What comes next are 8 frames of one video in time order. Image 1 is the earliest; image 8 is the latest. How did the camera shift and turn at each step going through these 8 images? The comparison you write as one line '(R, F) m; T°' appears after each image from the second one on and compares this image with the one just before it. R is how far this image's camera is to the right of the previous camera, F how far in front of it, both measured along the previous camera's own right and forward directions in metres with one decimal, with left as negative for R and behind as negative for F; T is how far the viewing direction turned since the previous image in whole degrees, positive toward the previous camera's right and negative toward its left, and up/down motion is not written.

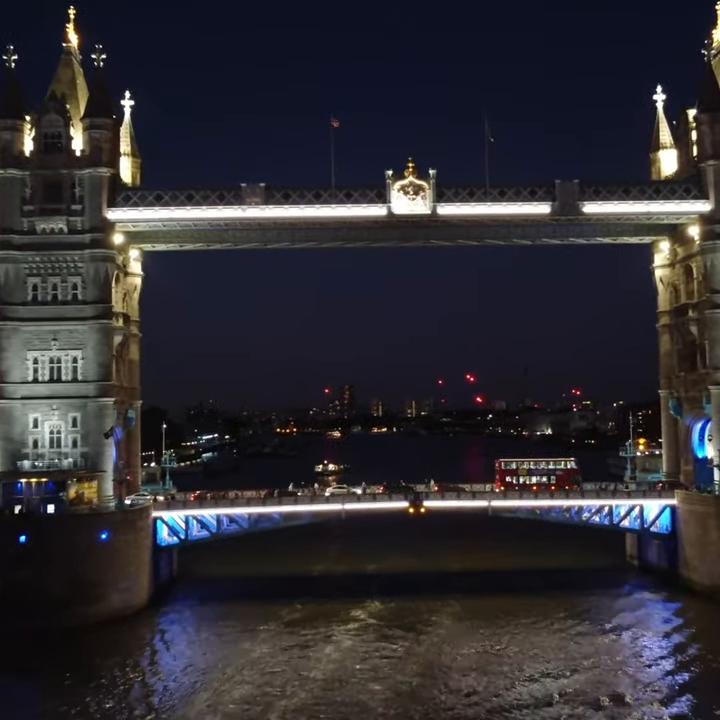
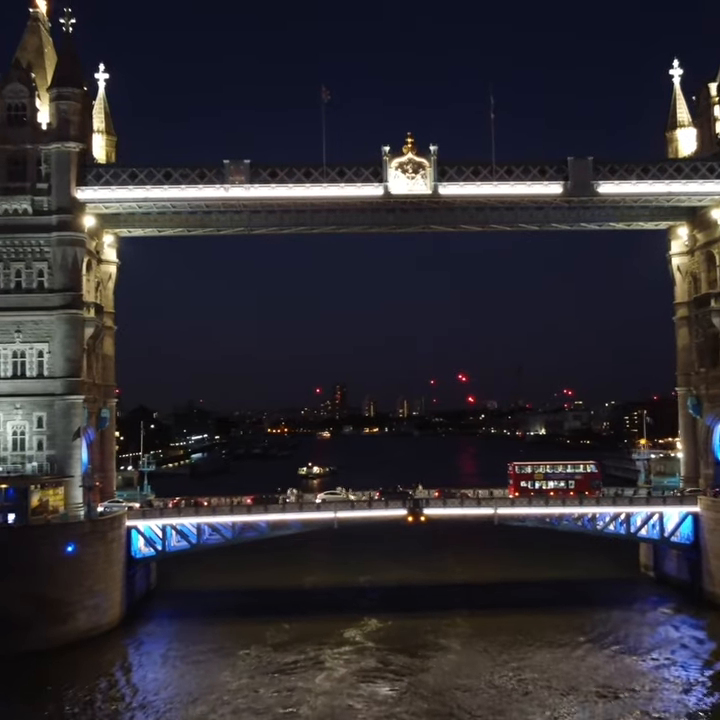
(-0.1, +3.4) m; +1°
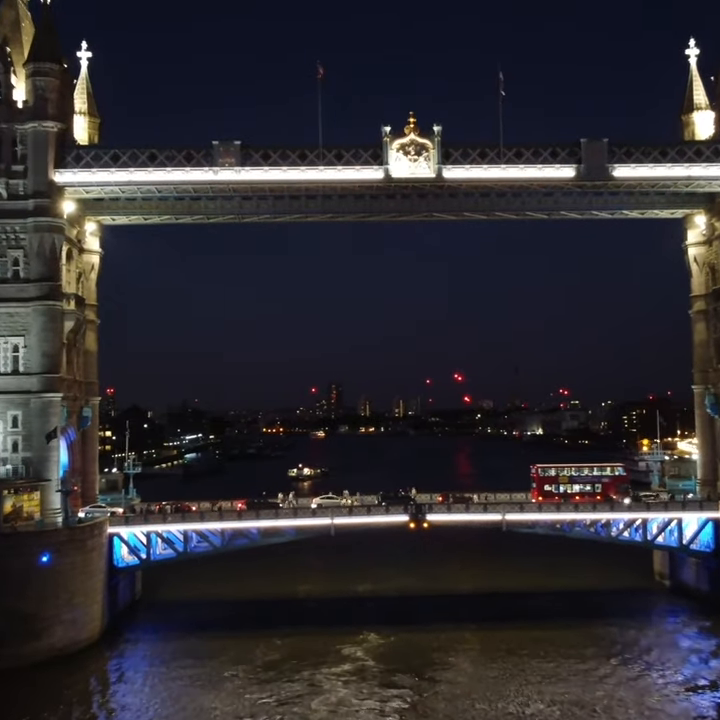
(-0.1, +2.3) m; 0°
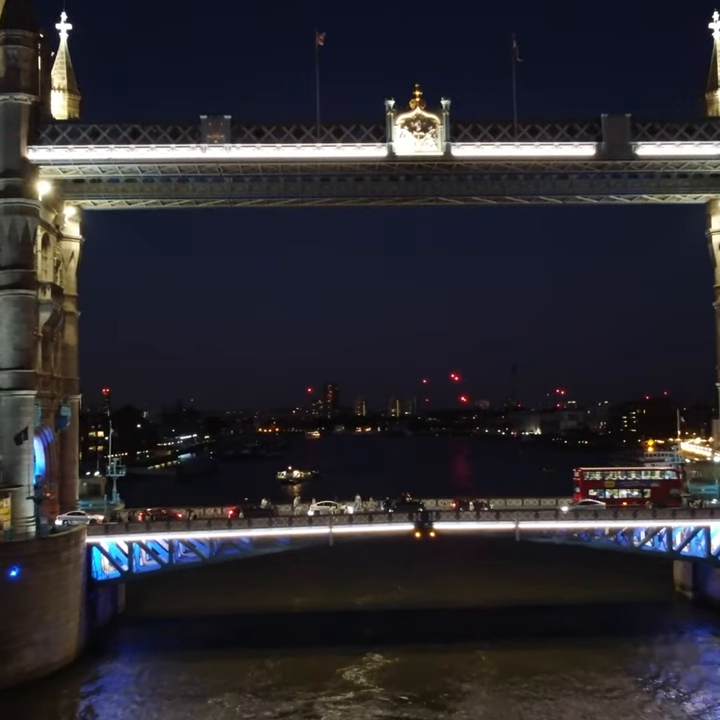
(-0.2, +2.7) m; 0°
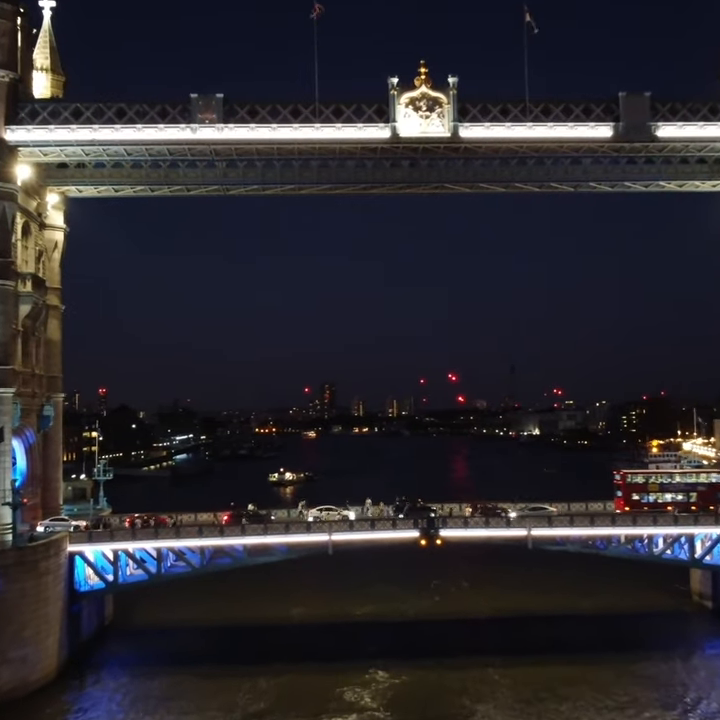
(-0.1, +2.0) m; 0°
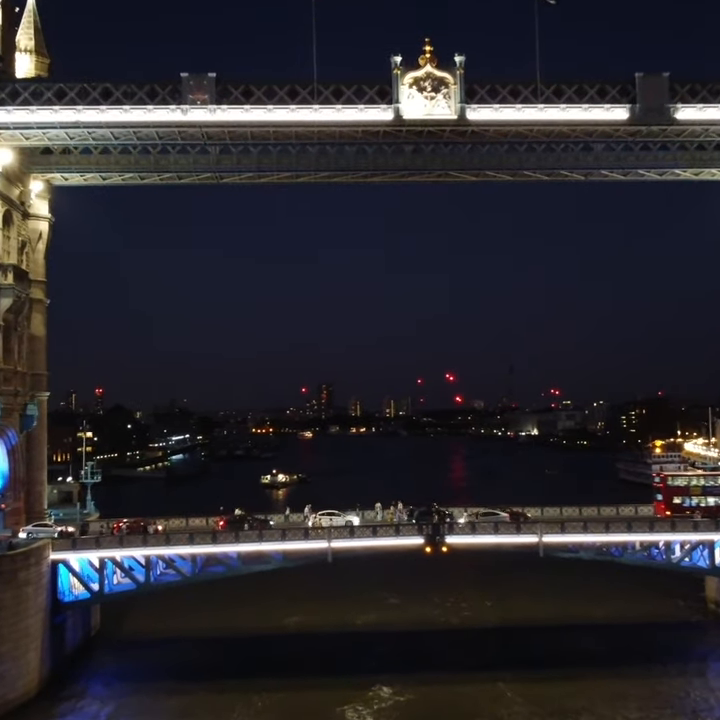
(-0.1, +1.6) m; 0°
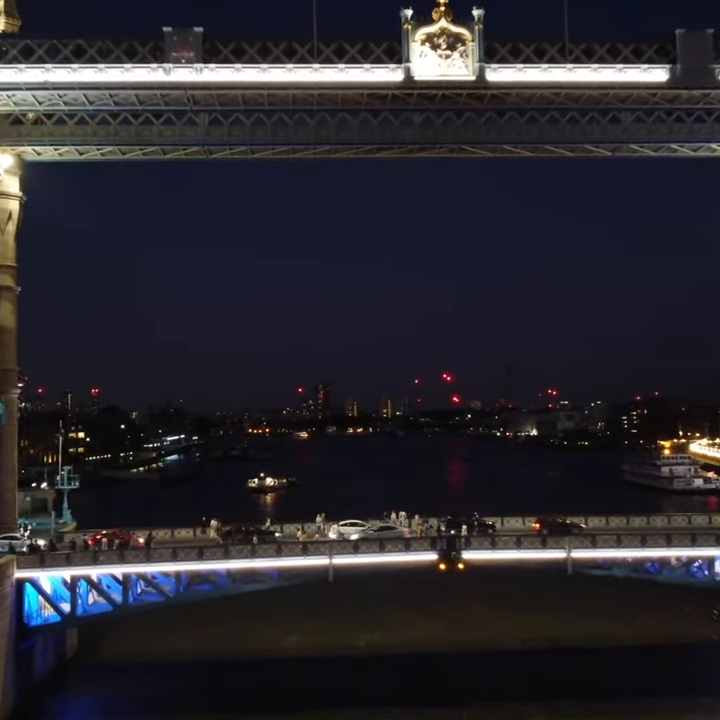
(-0.2, +3.1) m; 0°
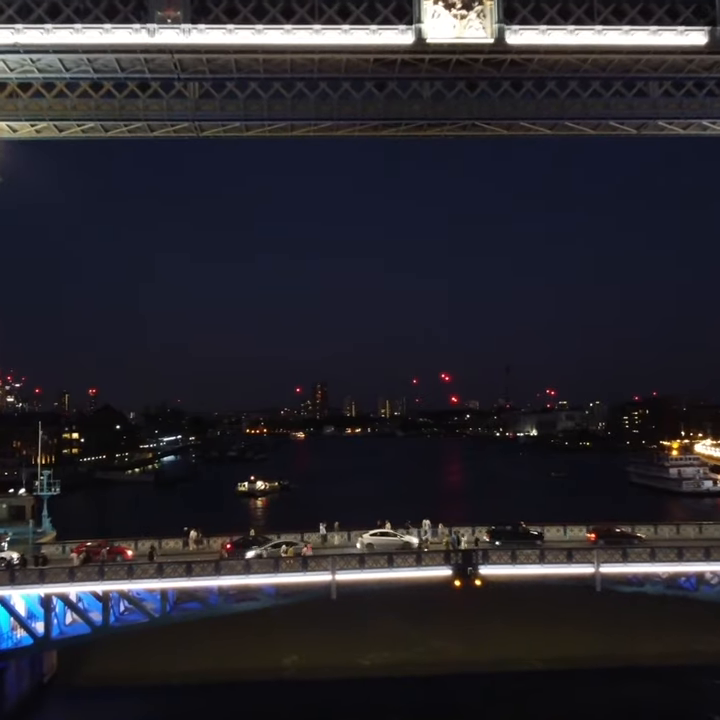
(-0.2, +2.4) m; 0°
